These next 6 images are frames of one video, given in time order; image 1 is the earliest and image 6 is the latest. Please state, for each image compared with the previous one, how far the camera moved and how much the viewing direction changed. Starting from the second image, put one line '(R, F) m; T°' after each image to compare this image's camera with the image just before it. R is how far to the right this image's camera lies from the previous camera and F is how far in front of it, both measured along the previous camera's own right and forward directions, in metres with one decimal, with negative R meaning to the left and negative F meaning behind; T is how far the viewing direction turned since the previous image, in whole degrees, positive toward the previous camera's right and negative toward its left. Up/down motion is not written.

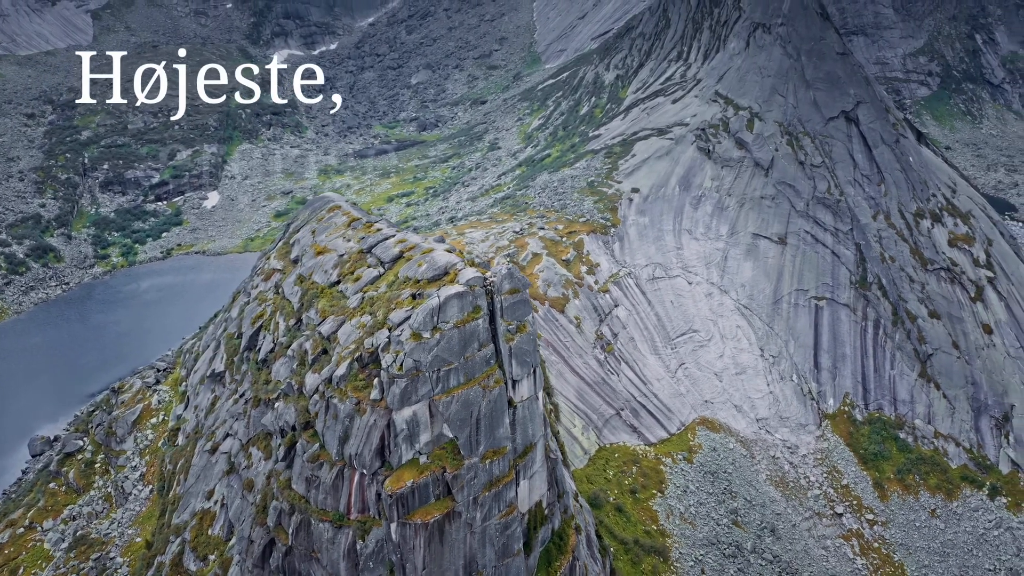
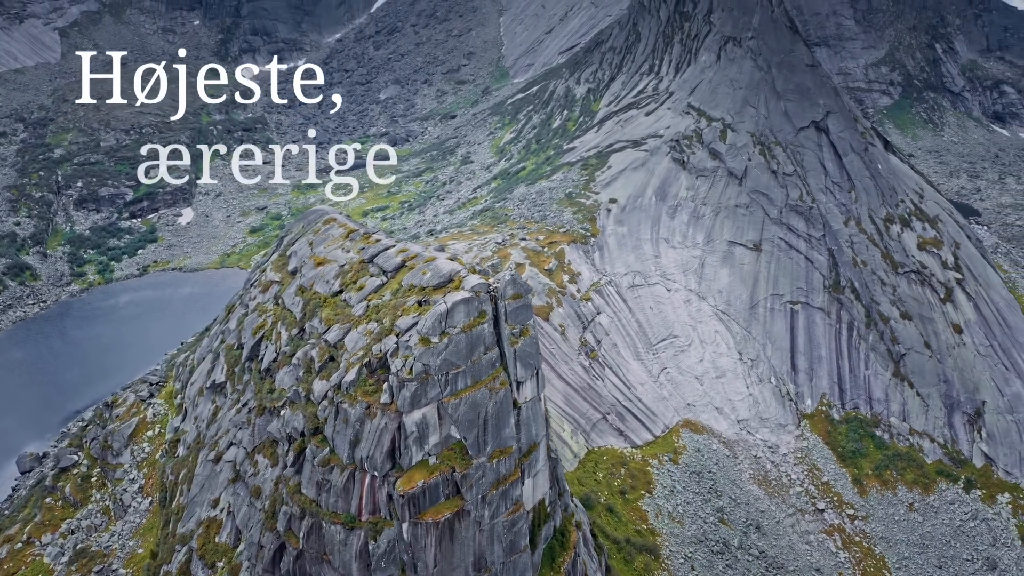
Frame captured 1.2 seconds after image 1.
(-1.0, -0.7) m; +2°
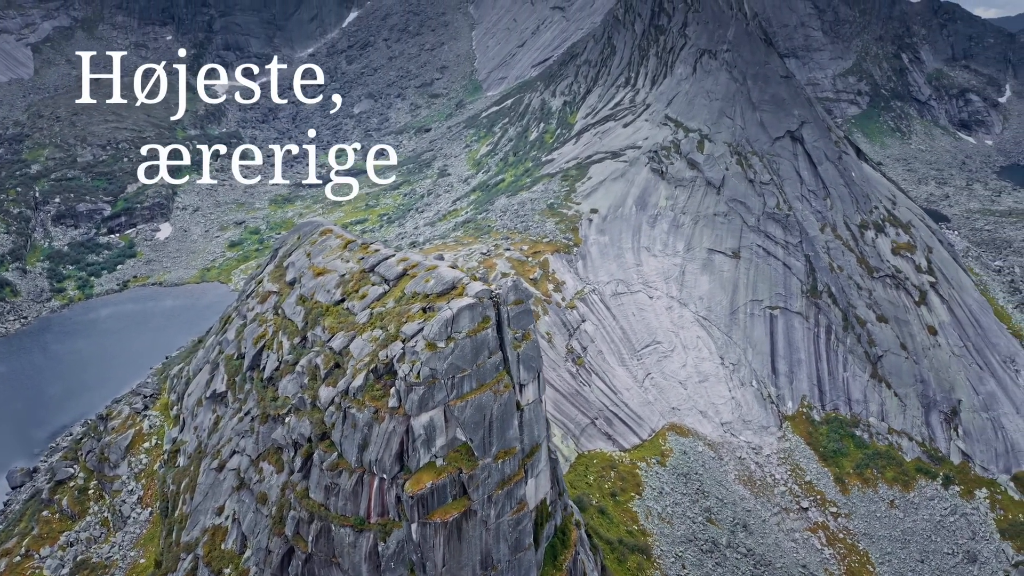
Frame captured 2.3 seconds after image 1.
(-0.9, -0.7) m; +2°
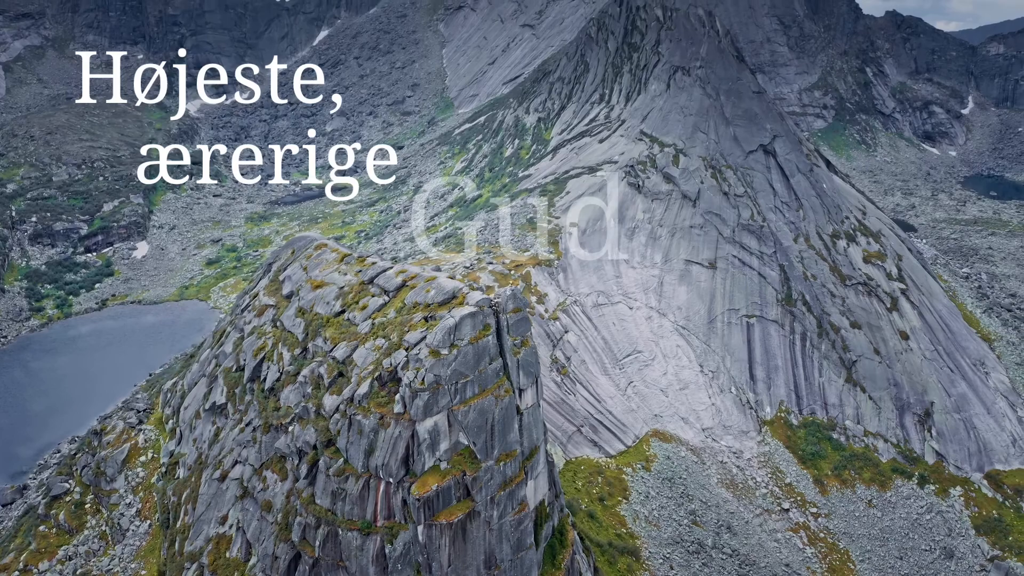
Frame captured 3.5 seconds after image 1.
(-0.9, -1.0) m; +2°
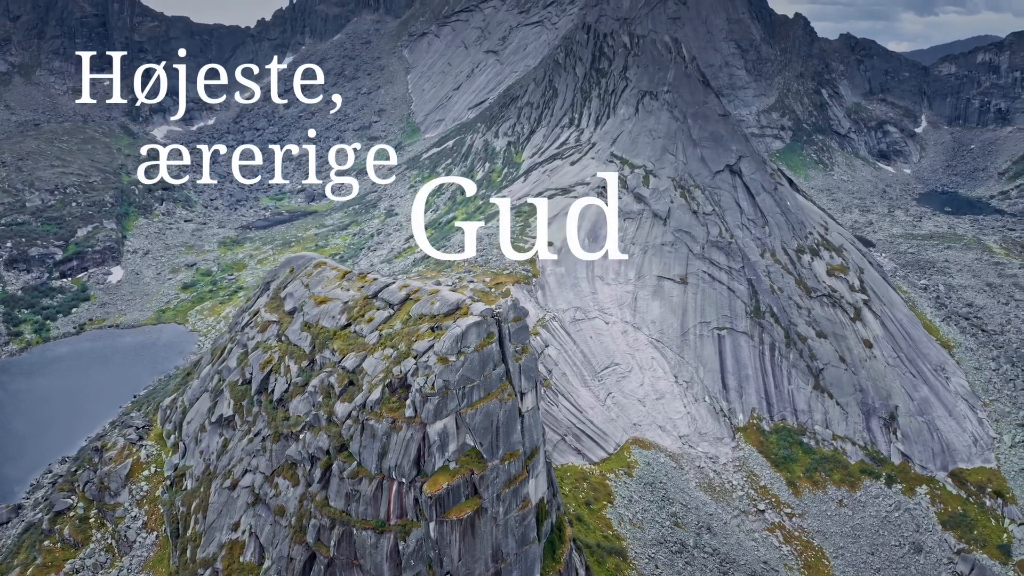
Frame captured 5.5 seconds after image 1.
(-1.2, -1.8) m; +3°
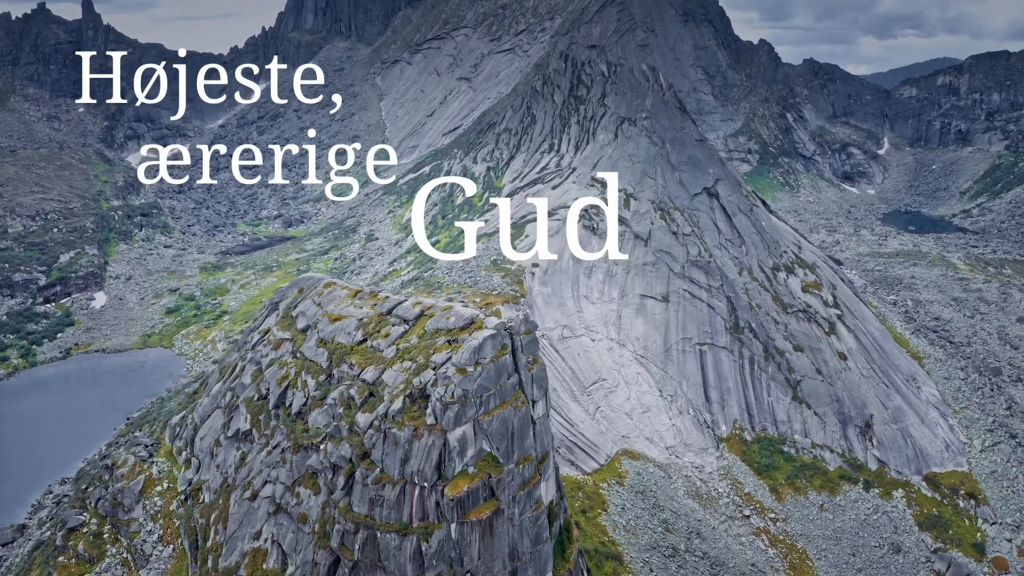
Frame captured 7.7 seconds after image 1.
(-1.5, -1.8) m; +2°
